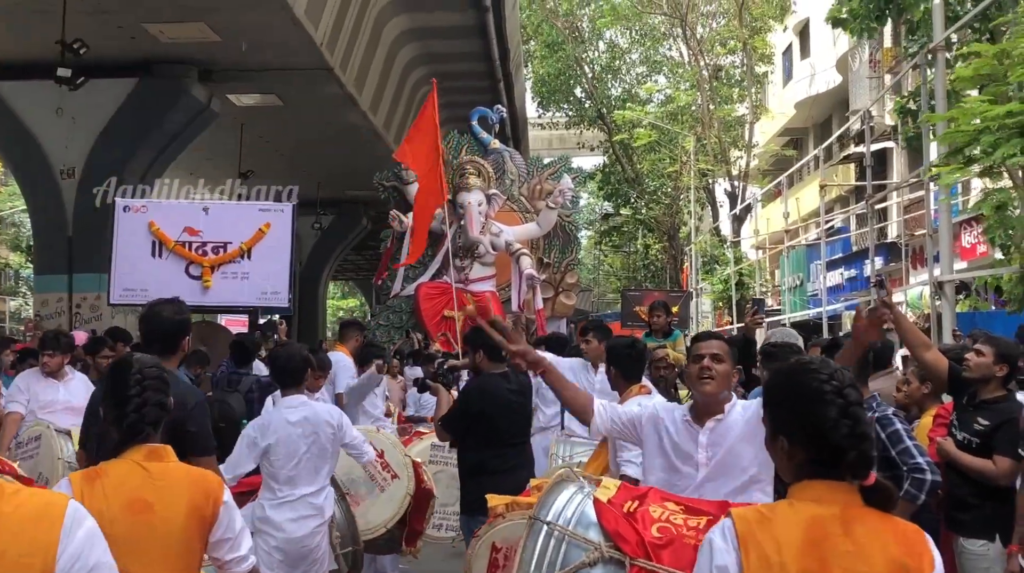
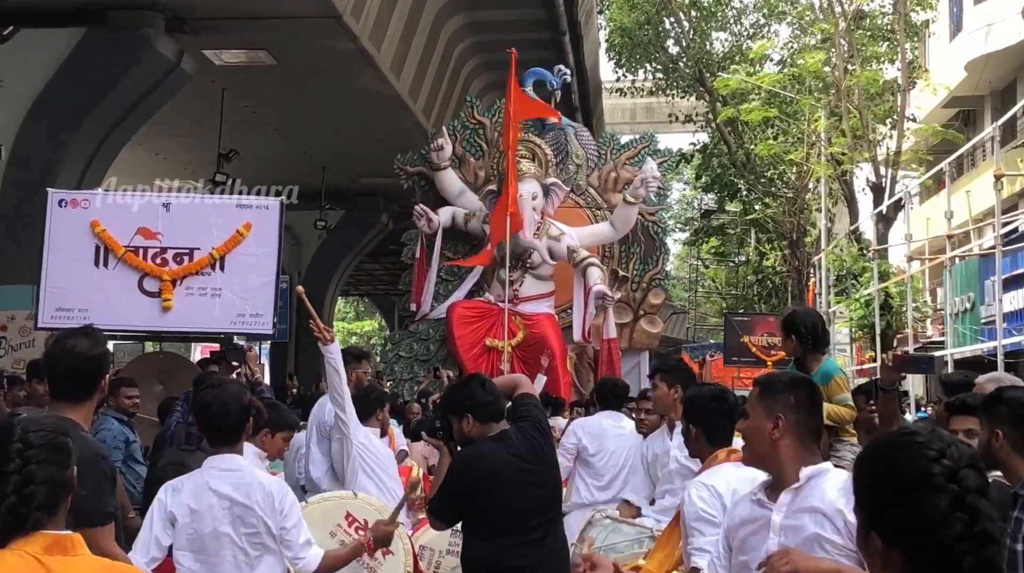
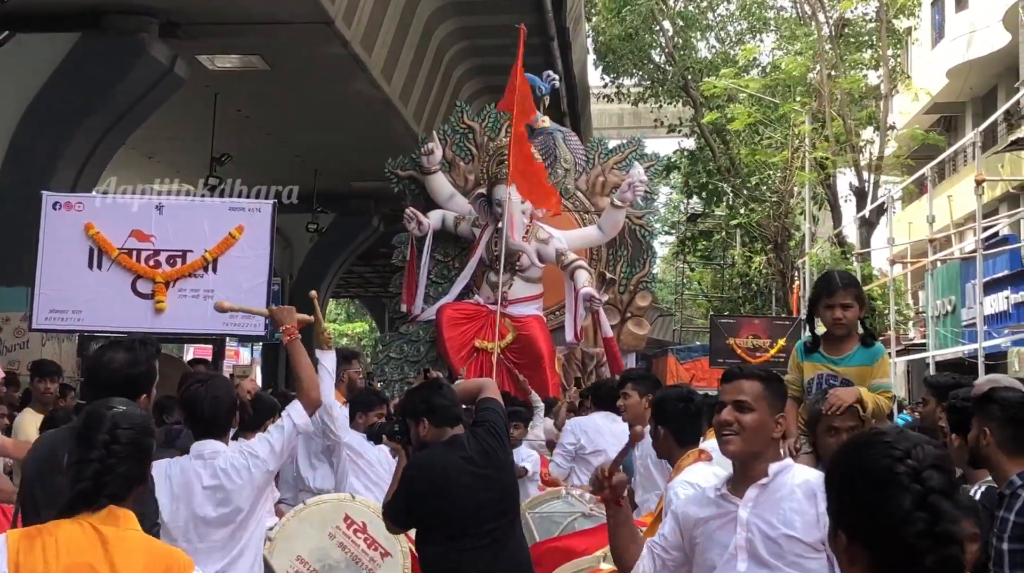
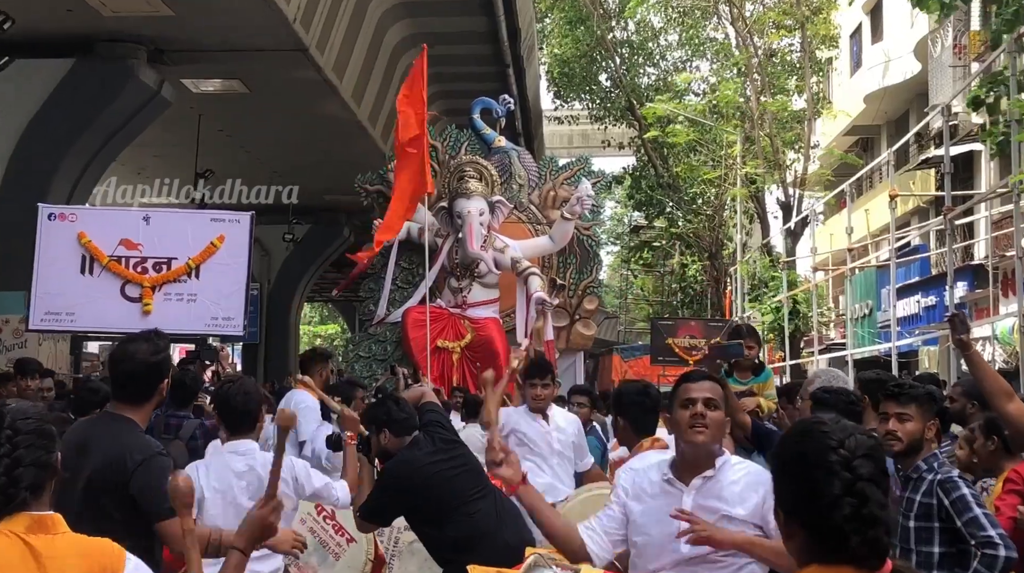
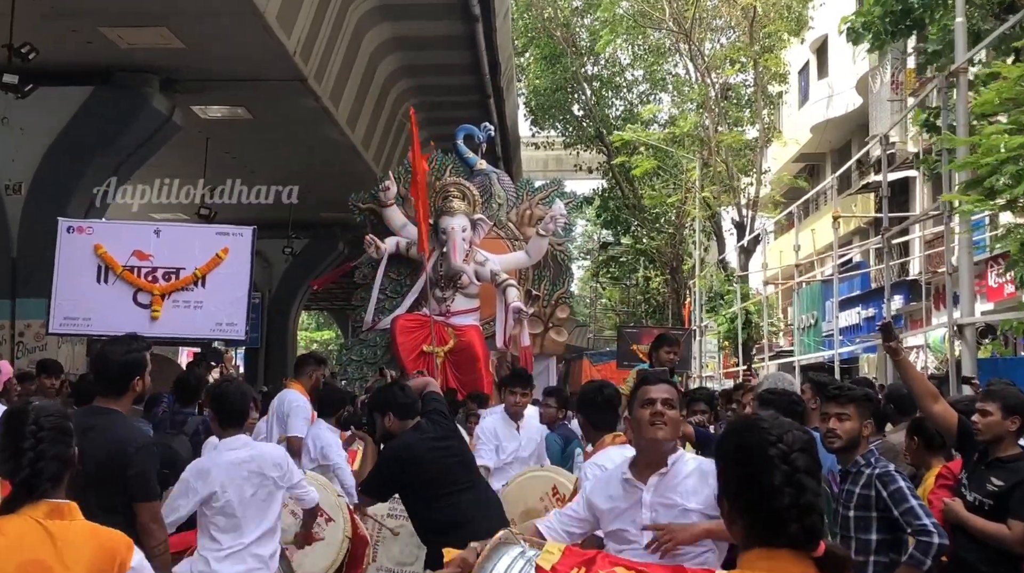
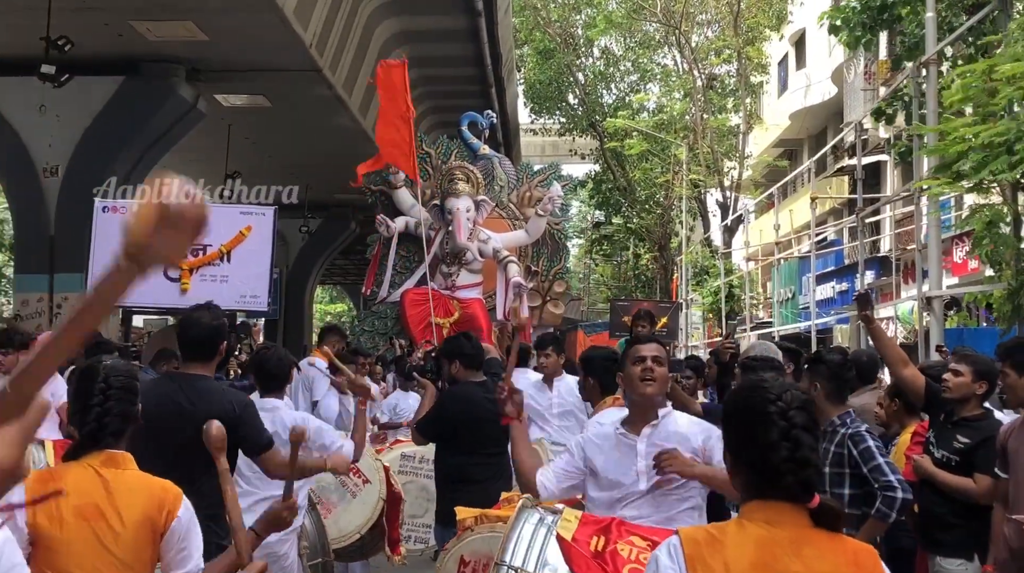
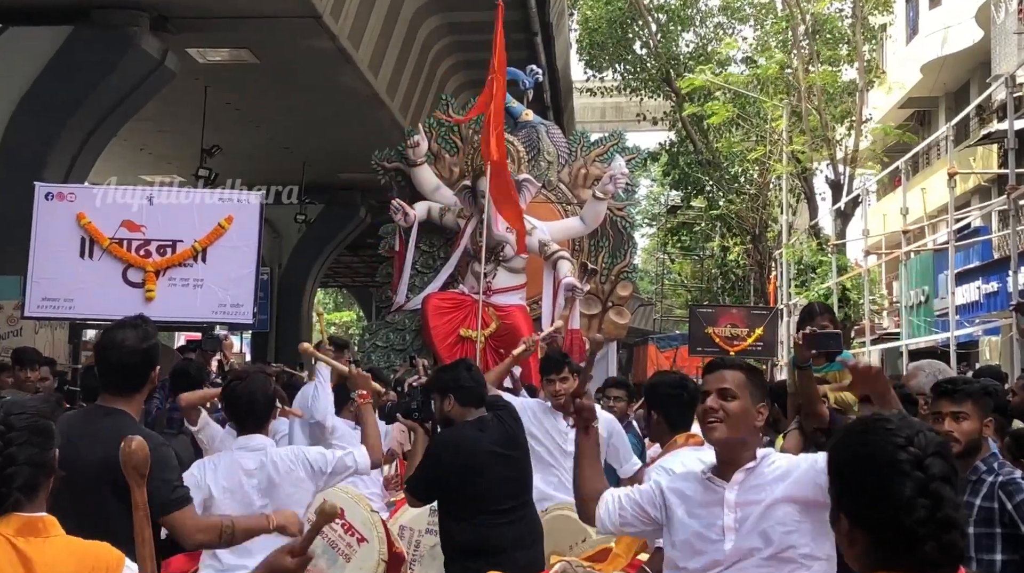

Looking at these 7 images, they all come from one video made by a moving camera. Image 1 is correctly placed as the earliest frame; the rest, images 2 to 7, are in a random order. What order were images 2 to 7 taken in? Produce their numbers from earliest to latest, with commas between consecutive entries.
6, 5, 4, 7, 2, 3
